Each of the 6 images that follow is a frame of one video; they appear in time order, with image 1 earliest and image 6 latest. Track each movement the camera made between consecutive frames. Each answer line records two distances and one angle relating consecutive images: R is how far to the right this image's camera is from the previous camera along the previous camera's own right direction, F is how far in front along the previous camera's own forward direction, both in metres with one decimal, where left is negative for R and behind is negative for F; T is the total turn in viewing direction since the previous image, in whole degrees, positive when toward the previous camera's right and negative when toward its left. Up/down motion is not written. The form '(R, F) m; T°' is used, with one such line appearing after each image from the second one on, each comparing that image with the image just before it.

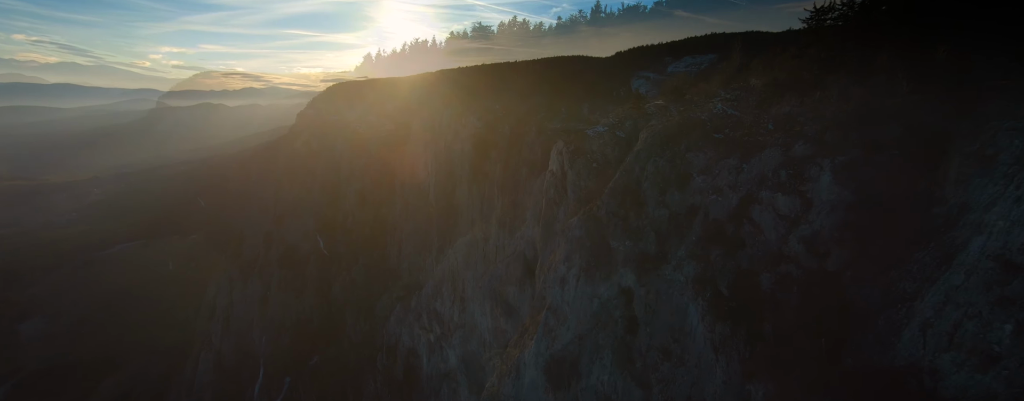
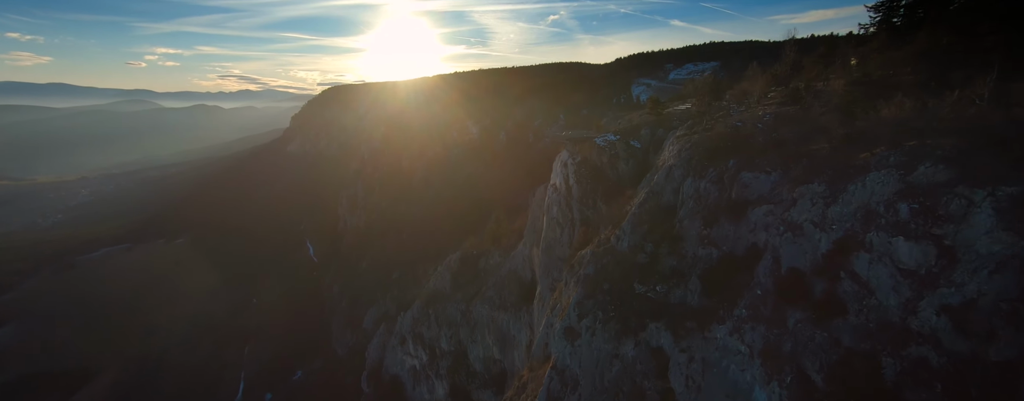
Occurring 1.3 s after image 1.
(0.0, +3.7) m; +1°
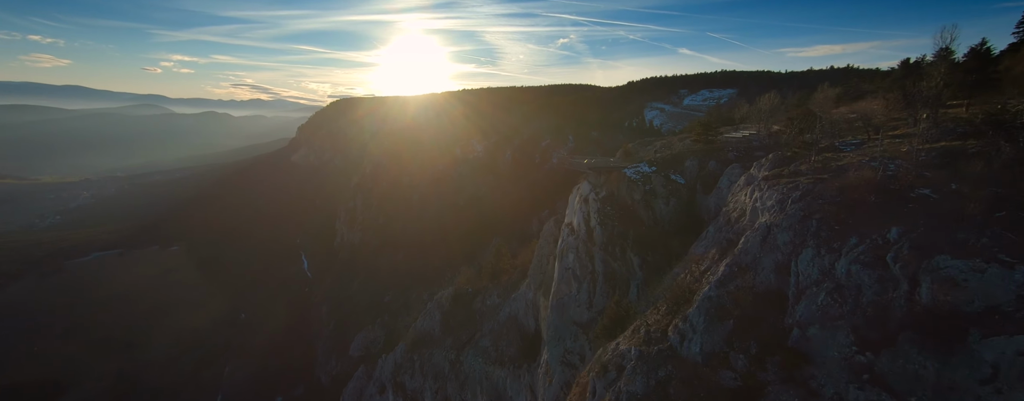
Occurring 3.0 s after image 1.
(-0.1, +4.9) m; 0°
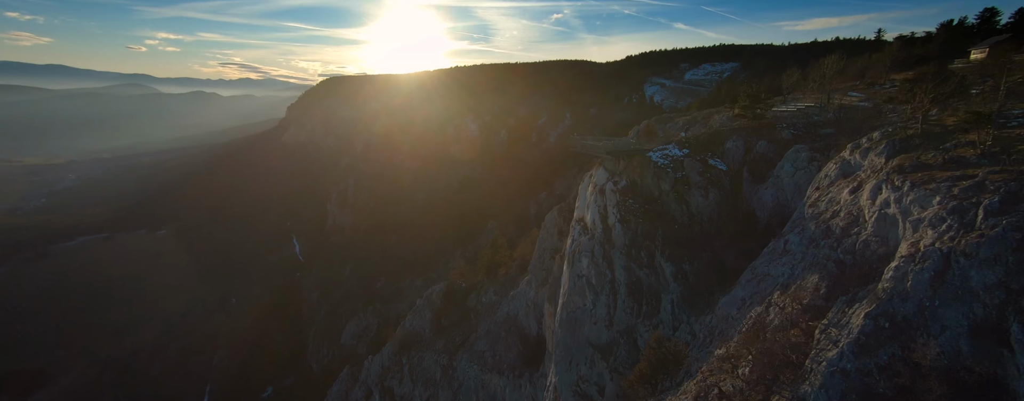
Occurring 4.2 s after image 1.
(-0.1, +3.6) m; +1°
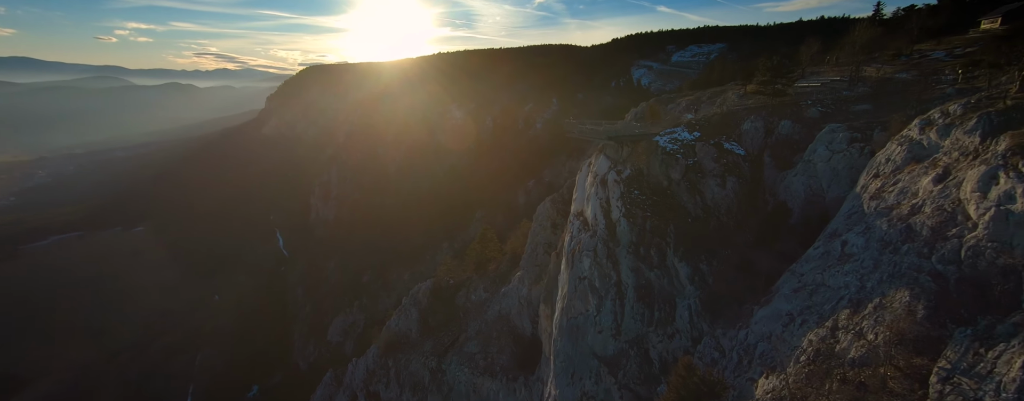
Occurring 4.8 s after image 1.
(-0.1, +1.9) m; +2°
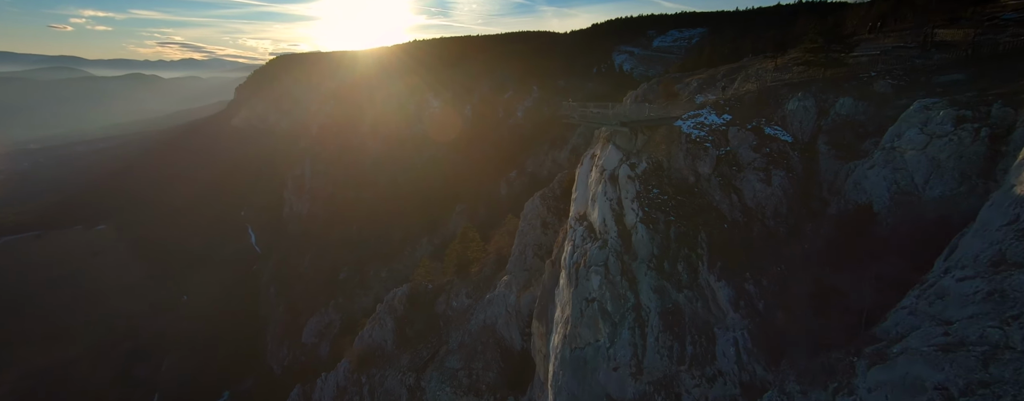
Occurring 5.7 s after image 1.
(-0.2, +2.9) m; +3°
